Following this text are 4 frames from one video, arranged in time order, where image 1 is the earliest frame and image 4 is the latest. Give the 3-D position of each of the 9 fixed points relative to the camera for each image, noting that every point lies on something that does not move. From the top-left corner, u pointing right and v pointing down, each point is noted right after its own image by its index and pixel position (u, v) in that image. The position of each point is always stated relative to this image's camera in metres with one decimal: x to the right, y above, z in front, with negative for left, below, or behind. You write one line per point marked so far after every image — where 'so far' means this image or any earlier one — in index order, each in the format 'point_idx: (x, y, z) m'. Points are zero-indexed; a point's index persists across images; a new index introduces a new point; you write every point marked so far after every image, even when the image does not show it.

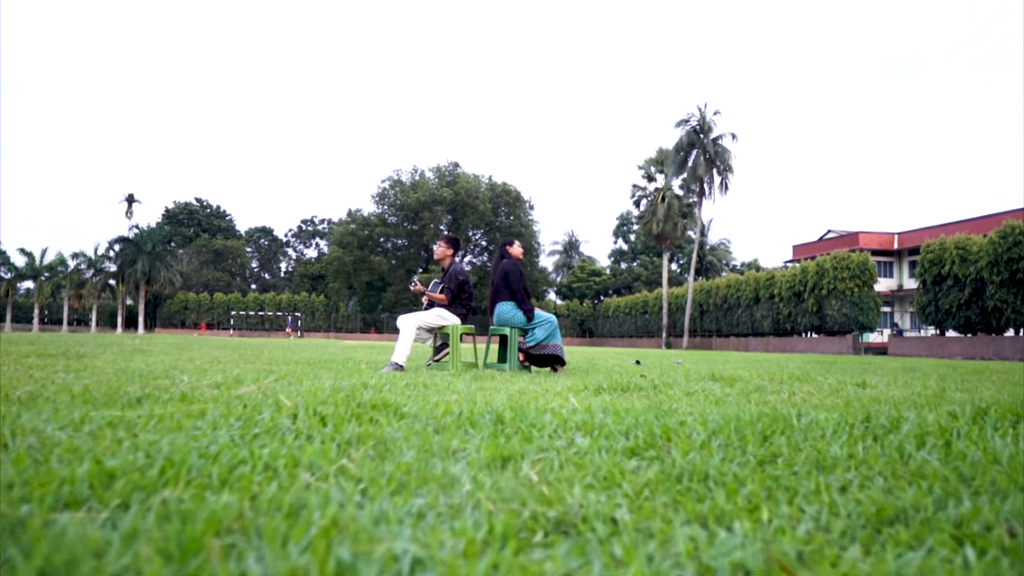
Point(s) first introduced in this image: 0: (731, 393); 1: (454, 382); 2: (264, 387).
0: (+1.3, -0.6, +4.8) m
1: (-0.4, -0.6, +5.4) m
2: (-1.2, -0.5, +4.2) m
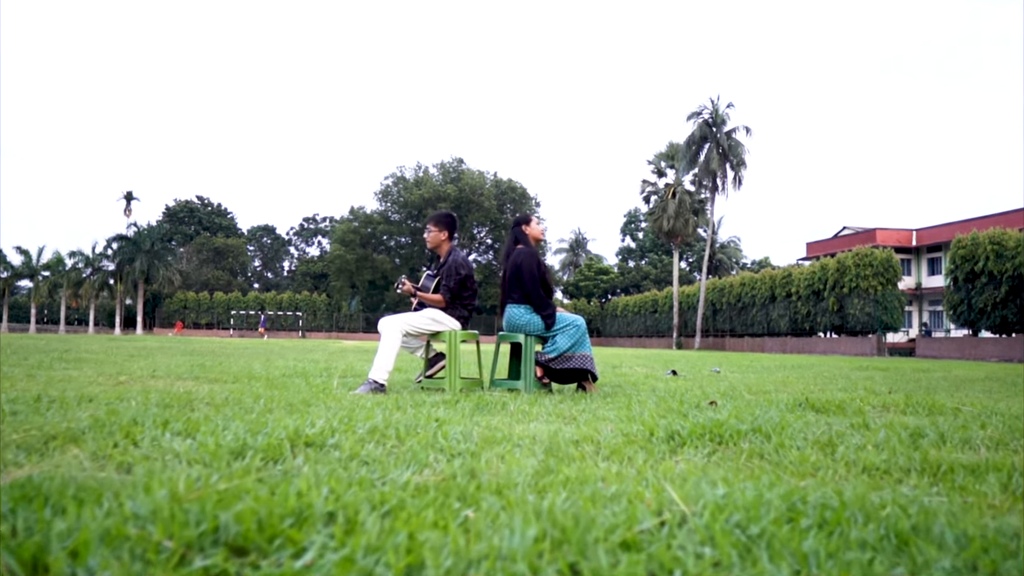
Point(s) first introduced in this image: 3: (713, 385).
0: (+1.3, -0.6, +3.0) m
1: (-0.3, -0.6, +3.6) m
2: (-1.2, -0.5, +2.4) m
3: (+1.9, -0.9, +7.8) m
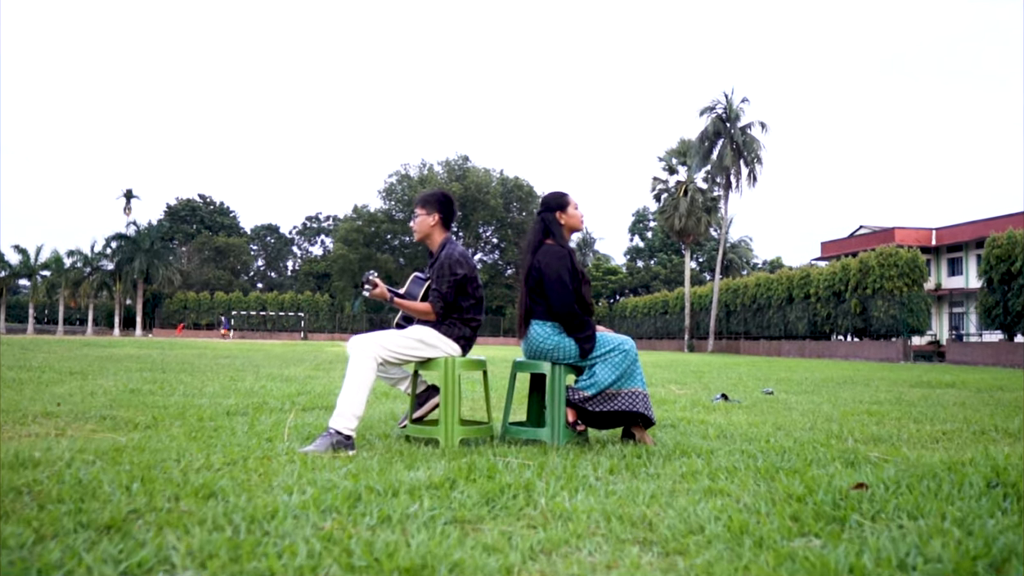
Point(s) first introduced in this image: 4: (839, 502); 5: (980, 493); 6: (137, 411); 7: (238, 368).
0: (+1.4, -0.6, +1.2) m
1: (-0.2, -0.6, +1.9) m
2: (-1.1, -0.5, +0.7) m
3: (+2.0, -1.0, +6.1) m
4: (+1.1, -0.7, +2.7) m
5: (+1.6, -0.7, +2.9) m
6: (-2.3, -0.8, +5.1) m
7: (-3.7, -1.1, +11.1) m
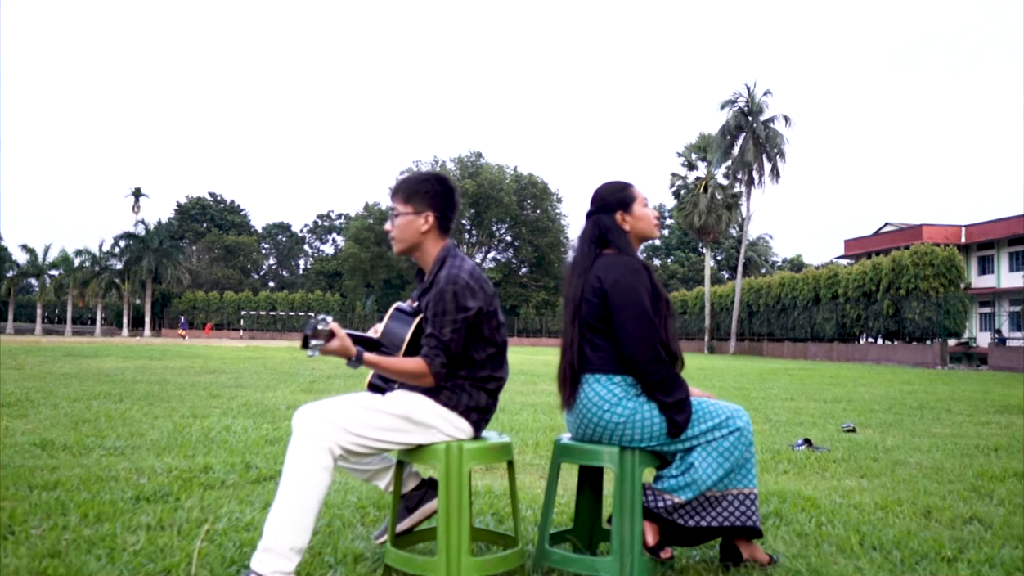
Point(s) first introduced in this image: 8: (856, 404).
0: (+1.5, -0.8, -0.4) m
1: (-0.1, -0.8, +0.3) m
2: (-1.0, -0.7, -0.9) m
3: (+2.2, -1.1, +4.4) m
4: (+1.2, -0.8, +1.1) m
5: (+1.7, -0.8, +1.2) m
6: (-2.2, -0.9, +3.6) m
7: (-3.4, -1.2, +9.5) m
8: (+4.3, -1.4, +10.2) m
